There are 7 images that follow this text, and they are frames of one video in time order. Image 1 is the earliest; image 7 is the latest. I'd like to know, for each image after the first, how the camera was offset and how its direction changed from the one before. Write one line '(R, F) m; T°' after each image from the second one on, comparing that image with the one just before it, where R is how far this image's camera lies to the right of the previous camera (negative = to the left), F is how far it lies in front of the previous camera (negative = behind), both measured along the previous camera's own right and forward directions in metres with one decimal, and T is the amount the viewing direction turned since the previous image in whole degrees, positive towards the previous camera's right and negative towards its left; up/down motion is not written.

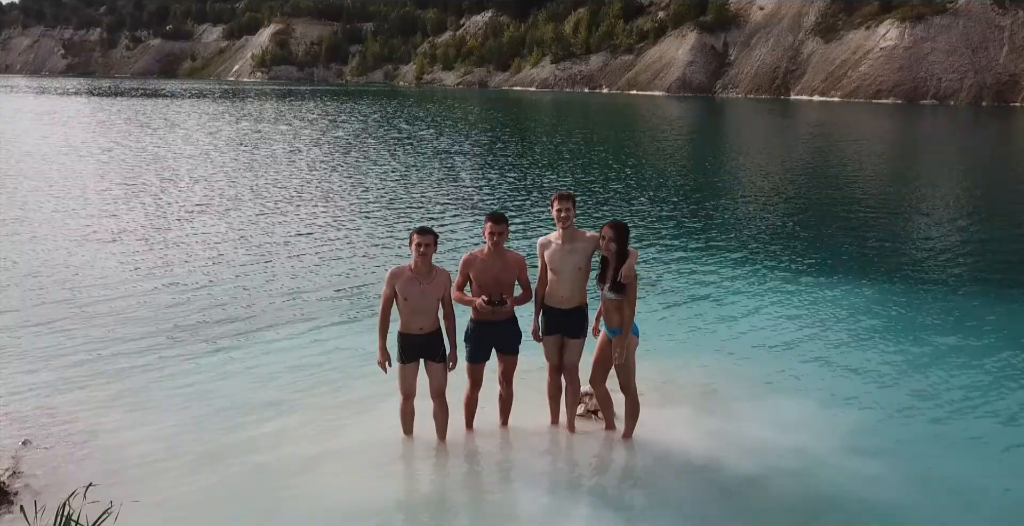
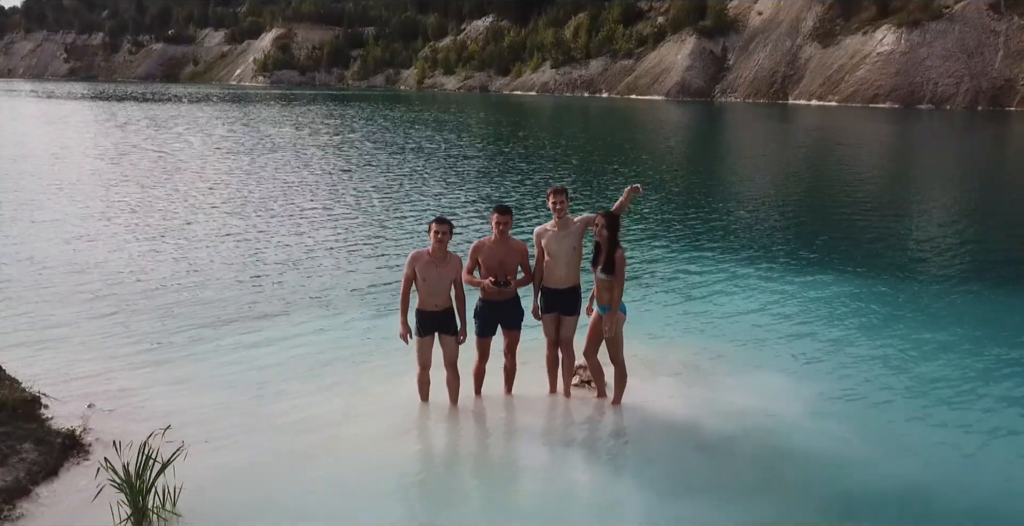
(0.0, -0.7) m; 0°
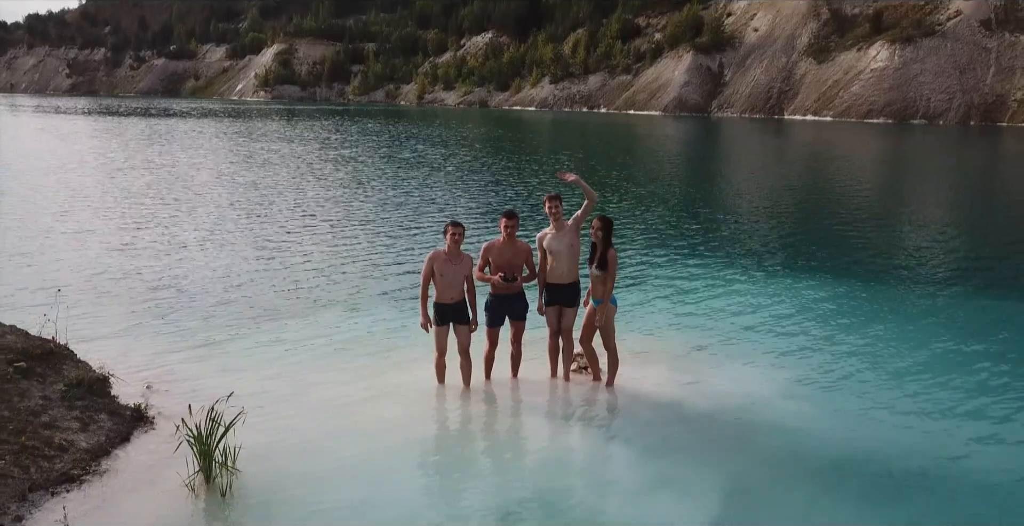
(-0.1, -0.8) m; 0°
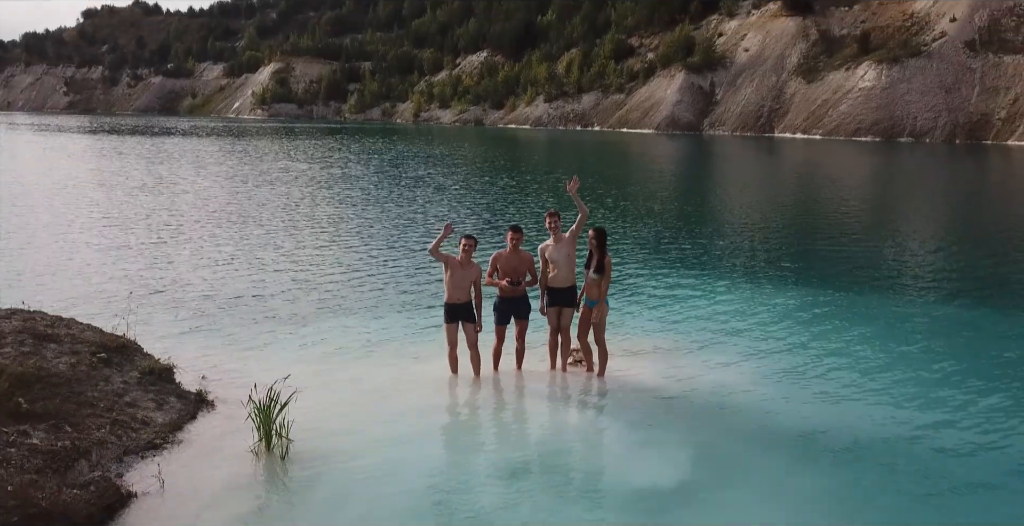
(-0.1, -1.1) m; 0°
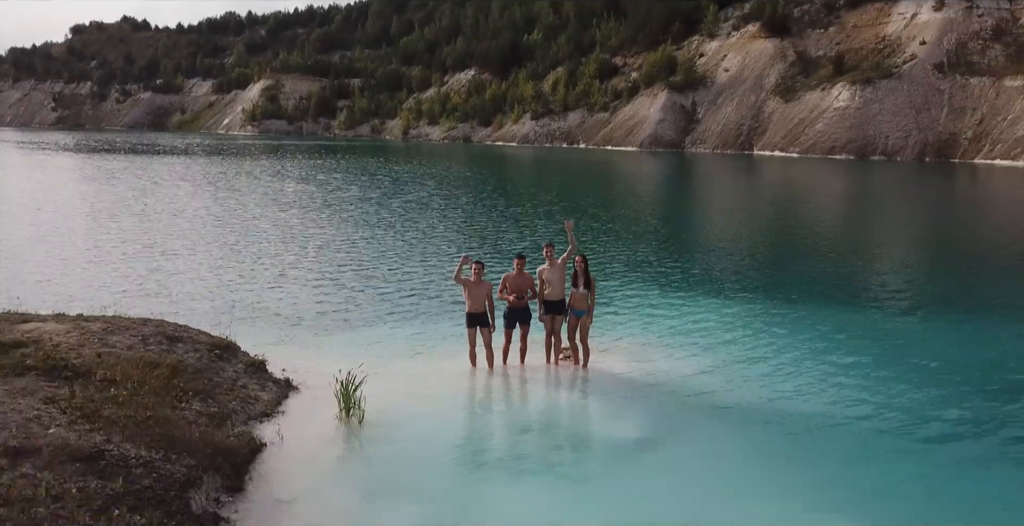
(-0.2, -2.4) m; +1°
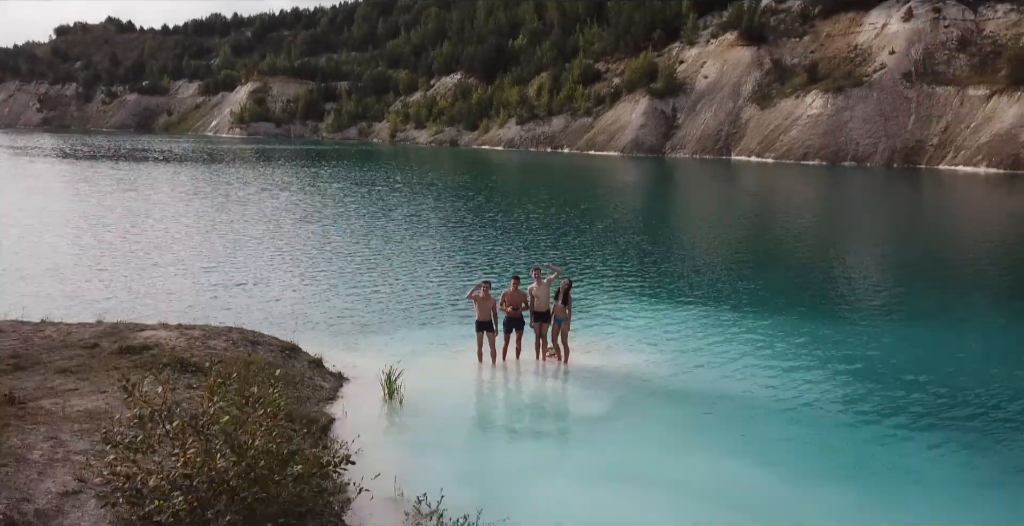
(-0.2, -2.9) m; +1°
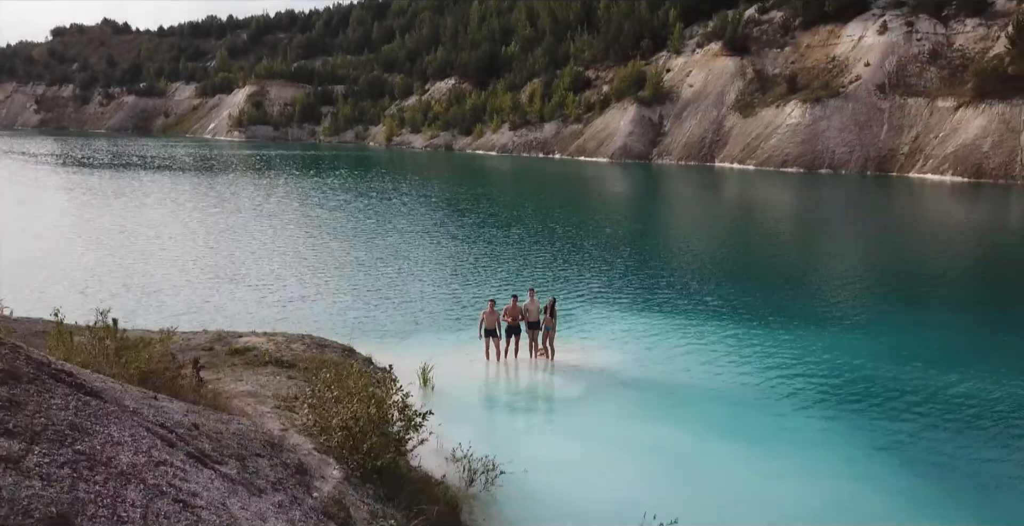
(-0.2, -4.2) m; +1°
